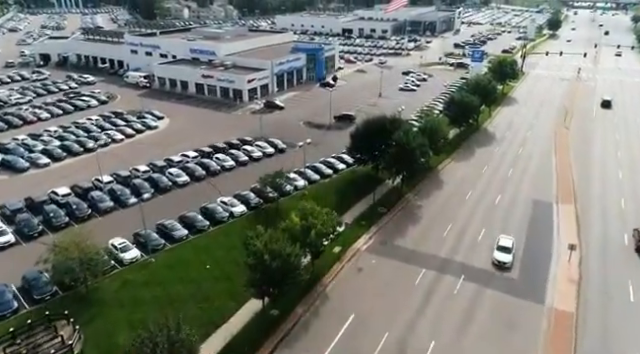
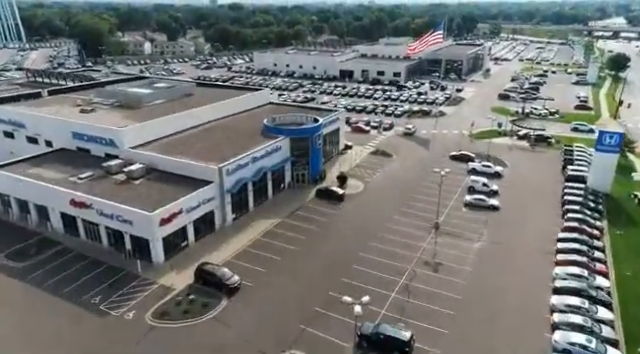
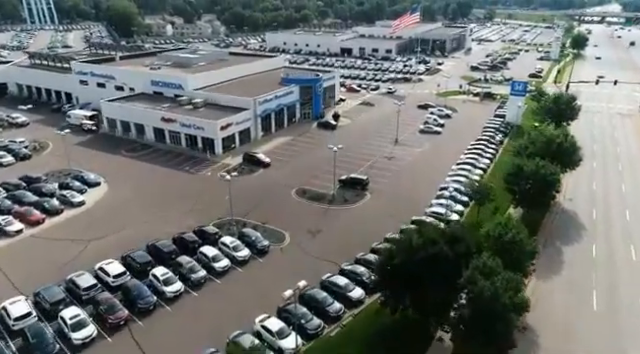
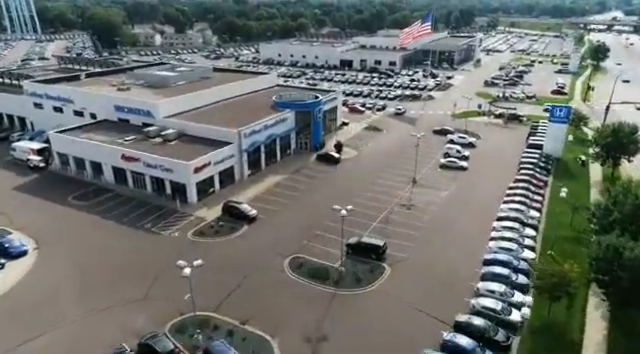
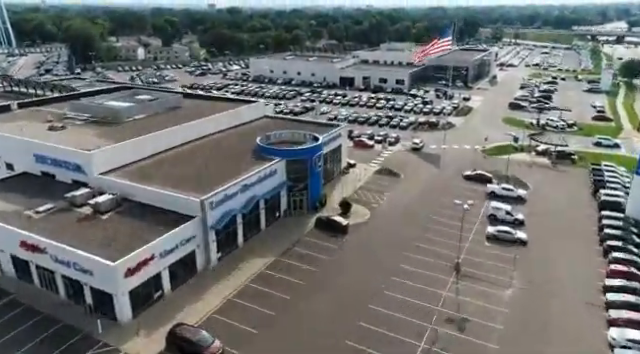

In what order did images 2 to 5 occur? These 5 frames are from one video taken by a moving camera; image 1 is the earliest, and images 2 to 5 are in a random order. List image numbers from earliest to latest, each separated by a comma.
3, 4, 2, 5
